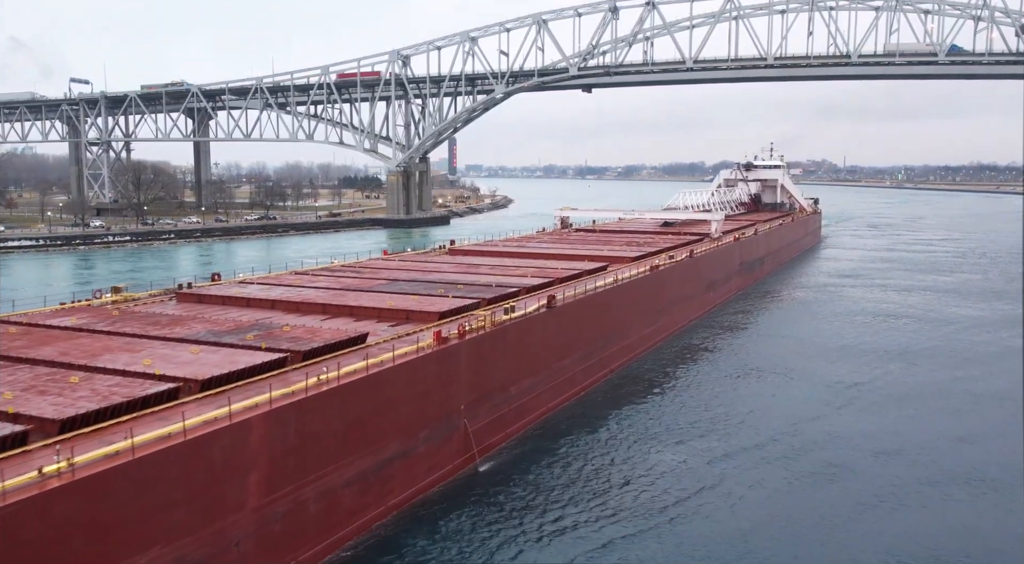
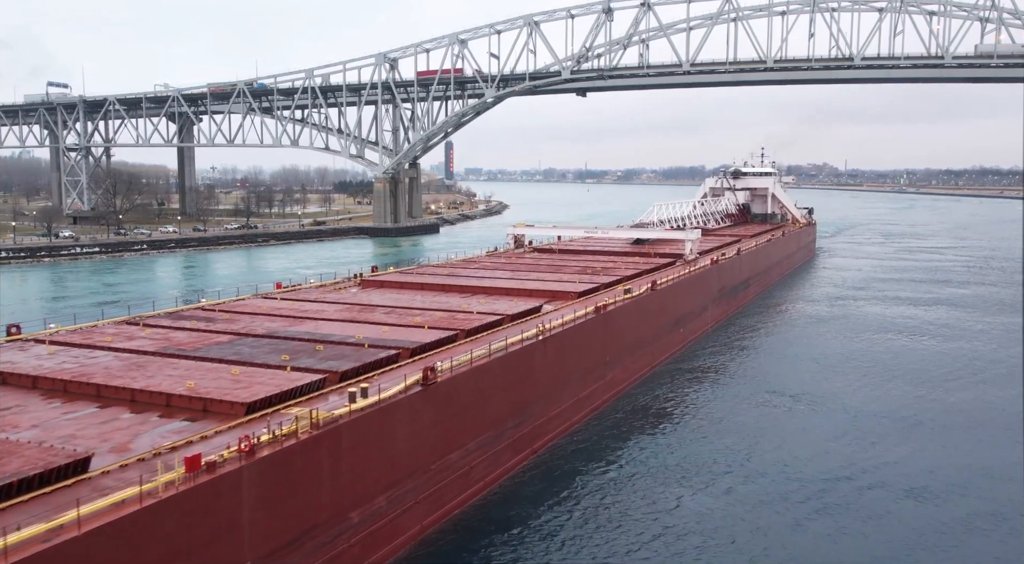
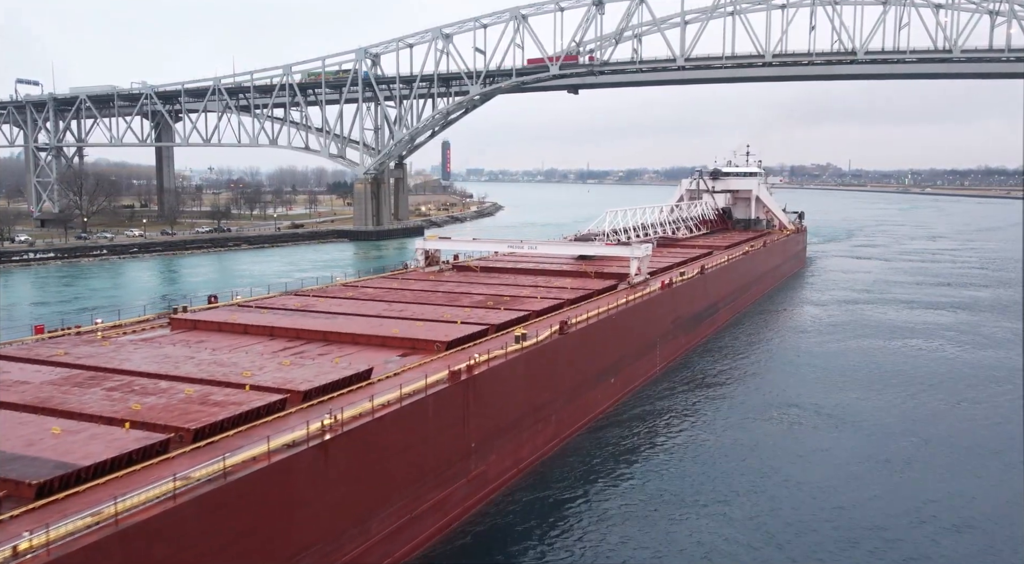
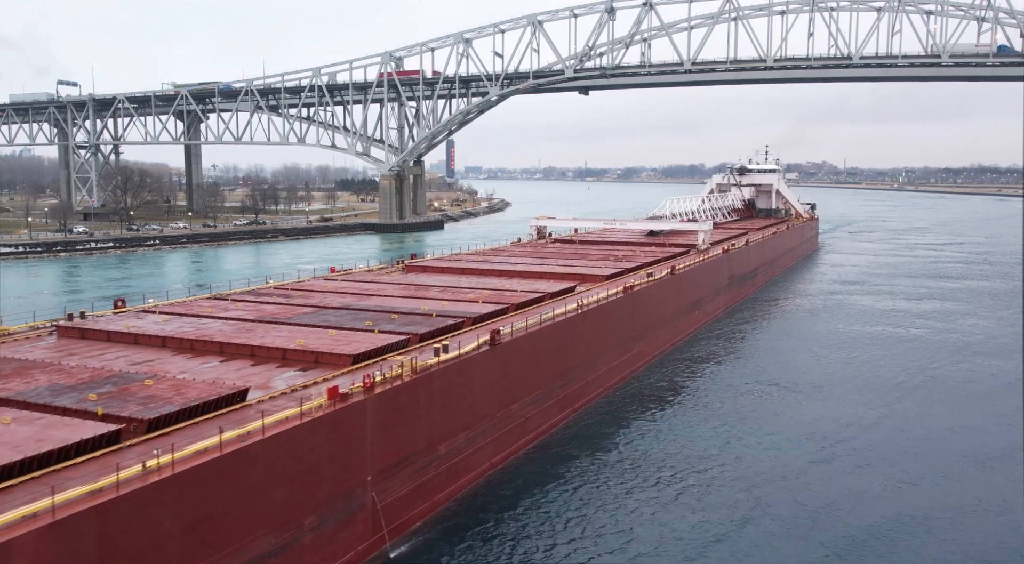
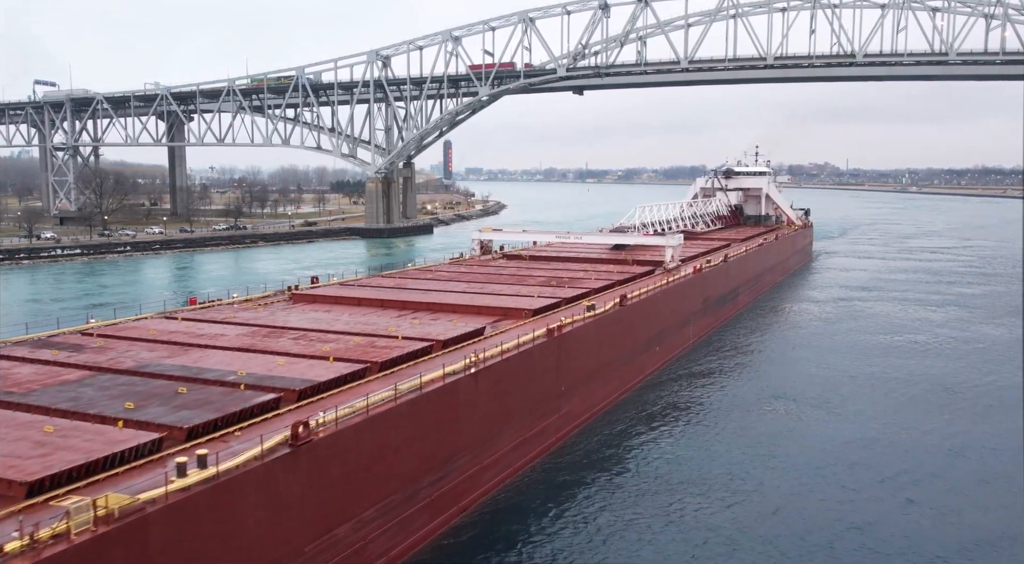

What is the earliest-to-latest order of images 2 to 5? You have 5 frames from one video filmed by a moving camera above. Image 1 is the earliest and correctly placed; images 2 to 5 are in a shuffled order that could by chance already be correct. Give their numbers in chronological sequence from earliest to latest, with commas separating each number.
4, 2, 5, 3
